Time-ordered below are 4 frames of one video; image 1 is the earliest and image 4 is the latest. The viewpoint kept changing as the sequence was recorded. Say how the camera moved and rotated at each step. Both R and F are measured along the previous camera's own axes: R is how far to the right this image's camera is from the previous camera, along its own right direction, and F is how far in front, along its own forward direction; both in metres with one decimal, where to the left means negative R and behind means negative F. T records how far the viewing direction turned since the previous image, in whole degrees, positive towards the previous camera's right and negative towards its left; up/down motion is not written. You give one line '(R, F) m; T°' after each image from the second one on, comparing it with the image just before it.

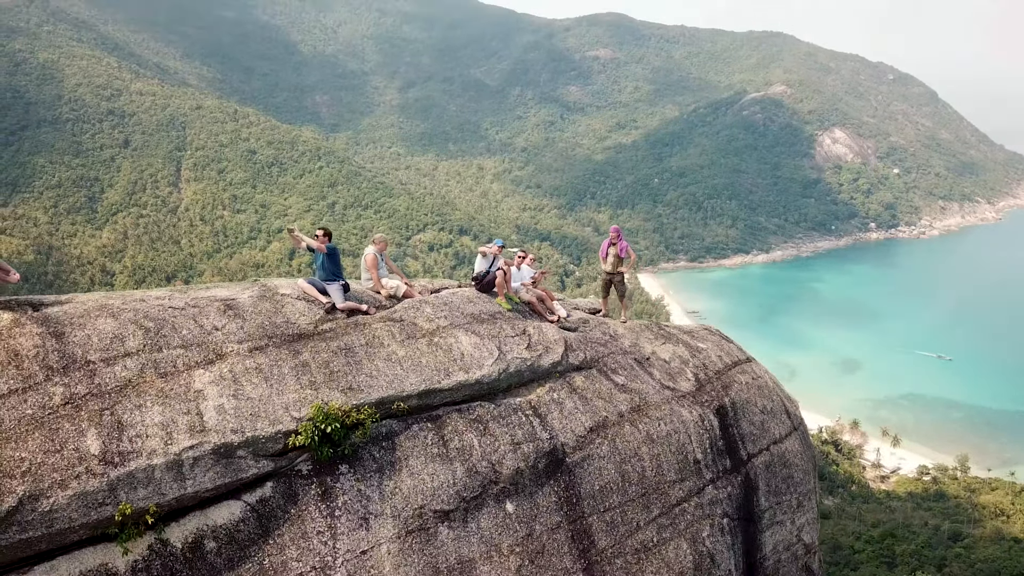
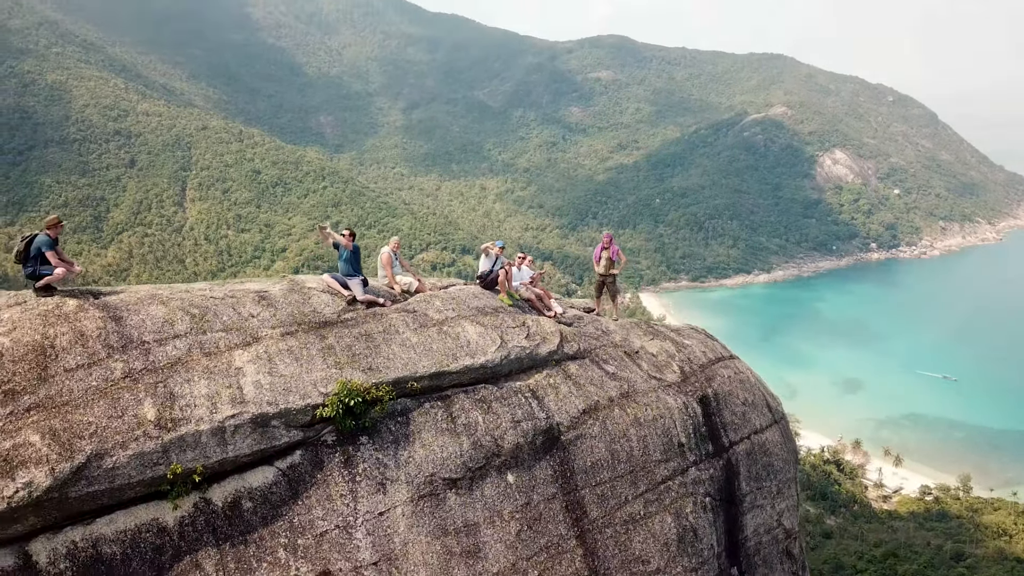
(0.0, -0.8) m; 0°
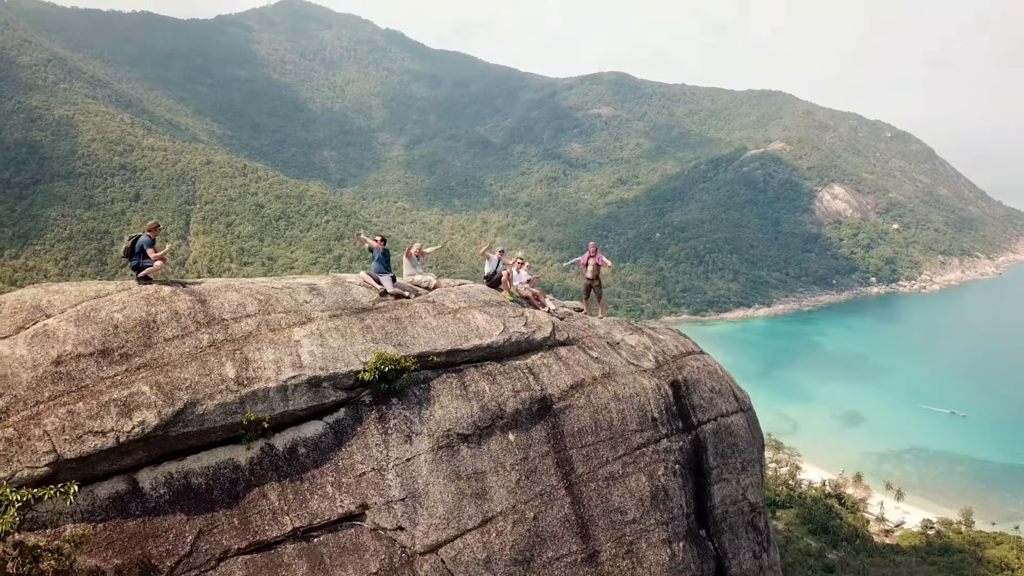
(0.0, -1.8) m; 0°
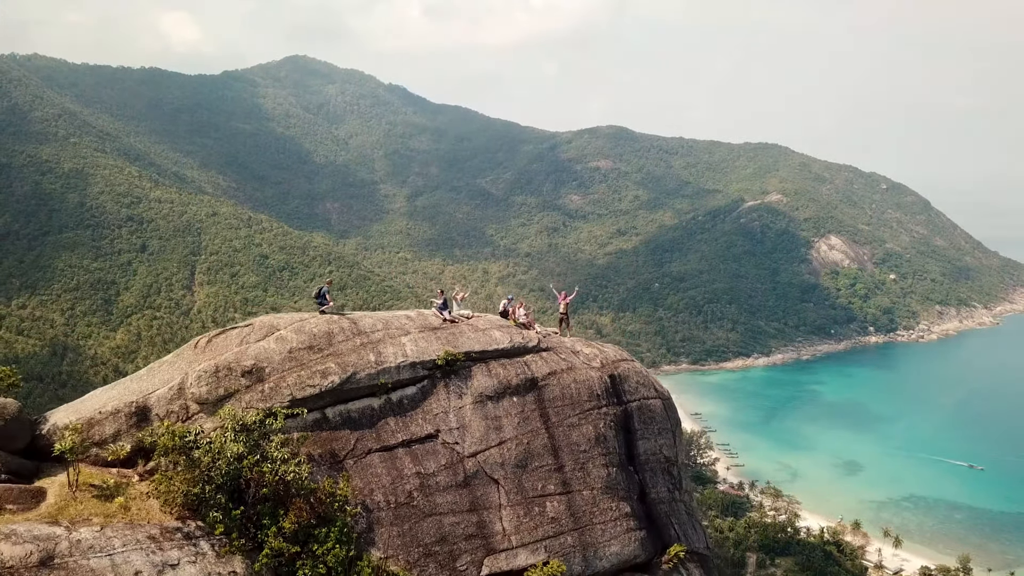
(-0.1, -7.4) m; 0°
